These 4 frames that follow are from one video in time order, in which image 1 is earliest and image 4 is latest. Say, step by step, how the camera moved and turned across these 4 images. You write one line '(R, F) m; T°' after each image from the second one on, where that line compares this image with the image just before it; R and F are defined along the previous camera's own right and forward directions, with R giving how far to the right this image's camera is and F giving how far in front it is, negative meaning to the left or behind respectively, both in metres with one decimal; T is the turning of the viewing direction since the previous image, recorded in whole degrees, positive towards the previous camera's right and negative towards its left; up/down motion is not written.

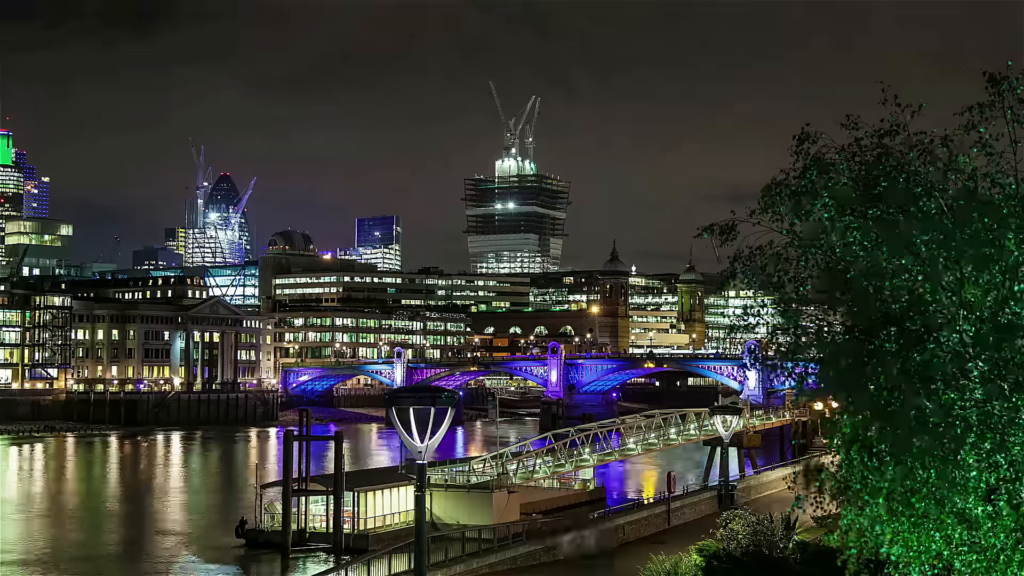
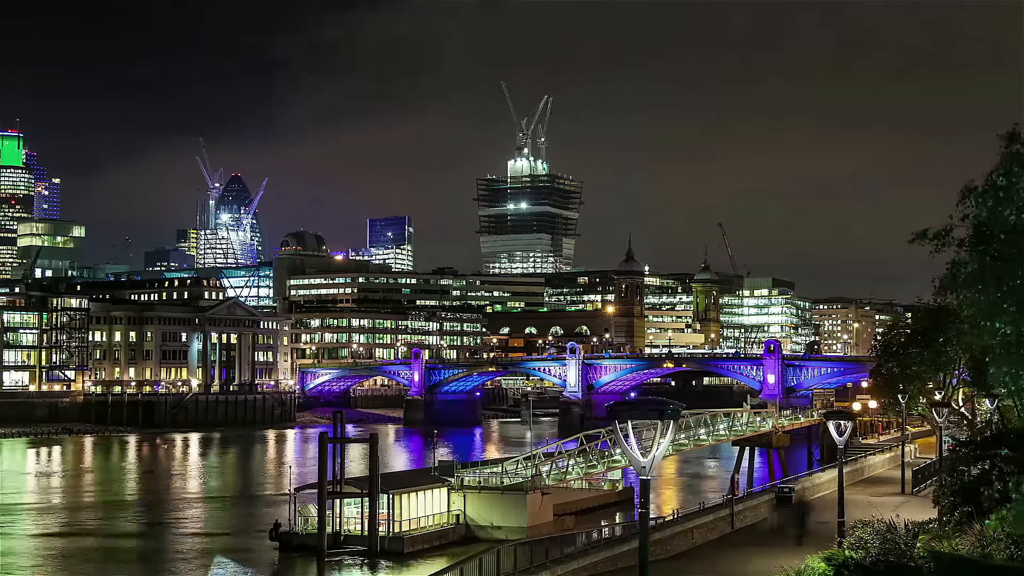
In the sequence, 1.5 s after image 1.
(-14.1, +2.1) m; 0°
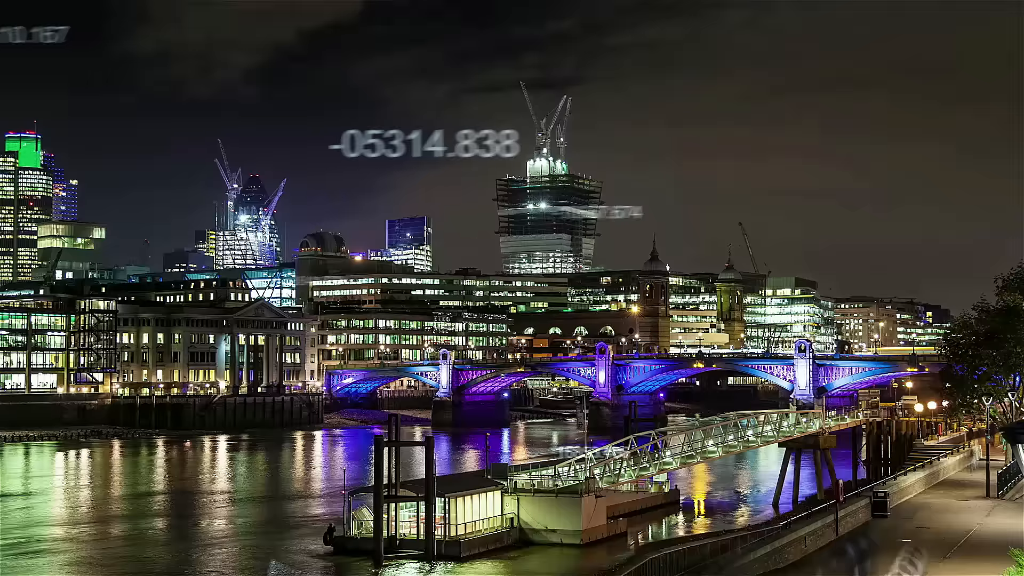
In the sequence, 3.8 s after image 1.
(-22.9, +3.7) m; 0°
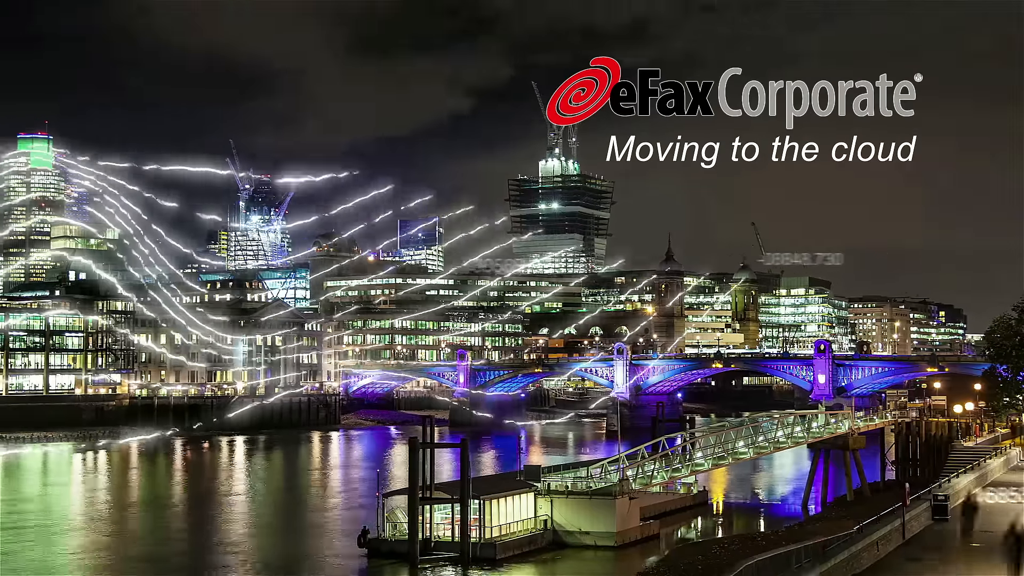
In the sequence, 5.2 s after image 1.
(-14.5, +1.6) m; 0°
